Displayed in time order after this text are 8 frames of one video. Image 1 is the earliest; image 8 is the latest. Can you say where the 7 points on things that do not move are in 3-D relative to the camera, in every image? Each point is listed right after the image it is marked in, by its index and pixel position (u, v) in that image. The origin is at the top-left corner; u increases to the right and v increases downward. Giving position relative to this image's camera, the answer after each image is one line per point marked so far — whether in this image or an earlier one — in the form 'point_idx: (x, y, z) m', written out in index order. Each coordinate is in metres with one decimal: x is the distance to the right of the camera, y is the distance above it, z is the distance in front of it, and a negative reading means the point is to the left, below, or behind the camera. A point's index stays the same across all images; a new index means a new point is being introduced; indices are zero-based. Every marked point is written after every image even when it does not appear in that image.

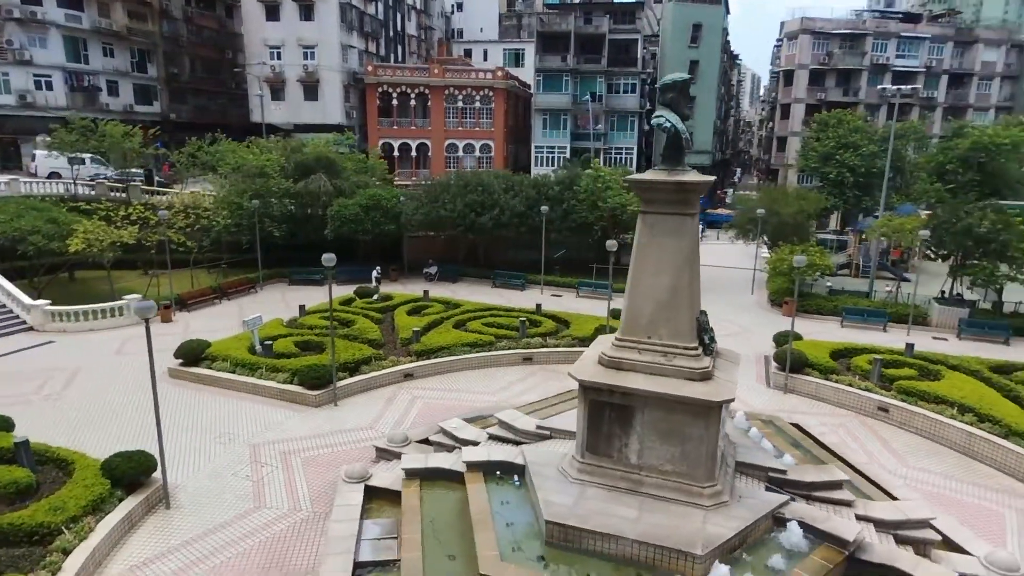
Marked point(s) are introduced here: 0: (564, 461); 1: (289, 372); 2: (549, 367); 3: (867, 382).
0: (+0.9, -2.8, +10.2) m
1: (-5.7, -2.2, +16.2) m
2: (+1.1, -2.3, +18.8) m
3: (+9.3, -2.4, +16.5) m
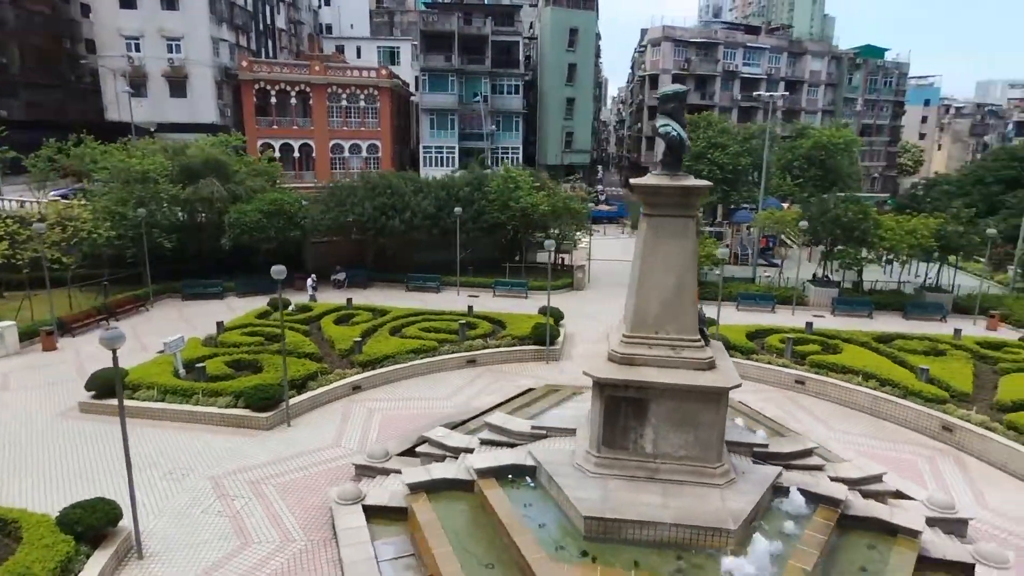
0: (+1.1, -2.8, +10.5) m
1: (-6.6, -2.6, +15.0) m
2: (-0.6, -2.4, +19.0) m
3: (+7.9, -2.1, +18.5) m
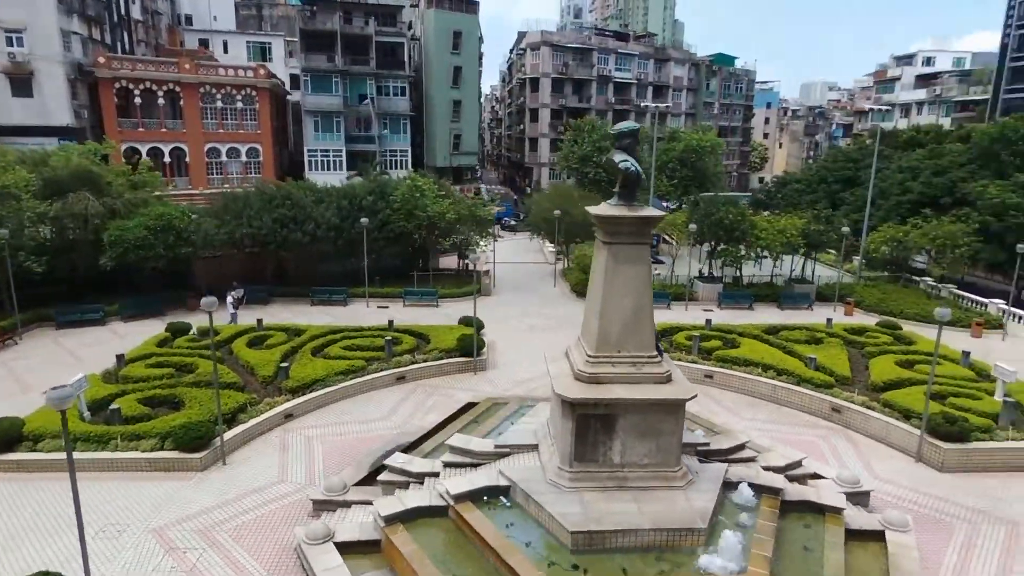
0: (+0.6, -3.2, +11.0) m
1: (-7.8, -3.3, +14.0) m
2: (-2.7, -2.9, +19.1) m
3: (+5.7, -2.1, +20.2) m
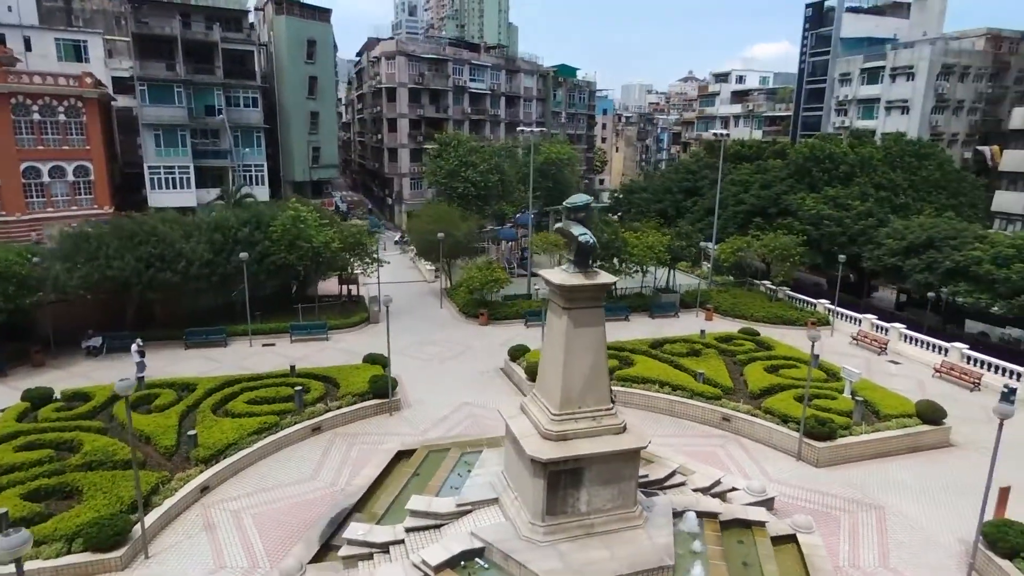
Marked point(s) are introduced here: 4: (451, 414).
0: (+0.1, -4.4, +11.5) m
1: (-8.8, -4.9, +12.3) m
2: (-5.0, -4.2, +18.5) m
3: (+2.8, -3.0, +21.7) m
4: (-1.9, -4.0, +19.7) m
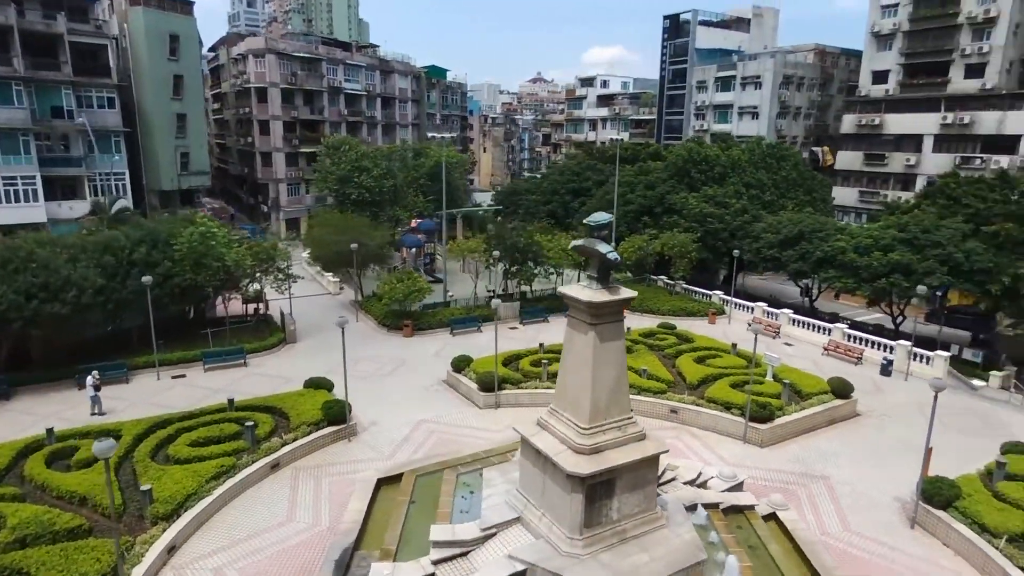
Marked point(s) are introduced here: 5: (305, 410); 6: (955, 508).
0: (+0.8, -4.7, +11.6) m
1: (-8.0, -5.7, +10.4) m
2: (-5.8, -4.8, +17.3) m
3: (+1.1, -3.2, +22.1) m
4: (-3.0, -4.4, +19.1) m
5: (-6.2, -3.6, +18.9) m
6: (+10.3, -5.1, +14.7) m
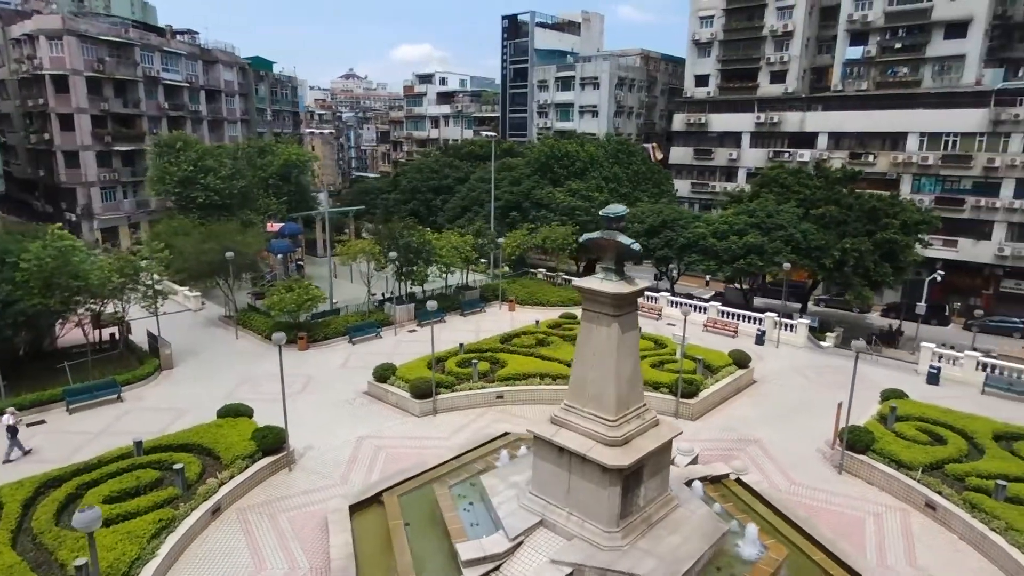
0: (+1.4, -4.6, +11.5) m
1: (-6.6, -6.2, +7.9) m
2: (-6.4, -5.2, +15.1) m
3: (-1.2, -3.2, +21.6) m
4: (-4.3, -4.6, +17.7) m
5: (-7.3, -4.0, +16.5) m
6: (+9.8, -4.4, +17.1) m
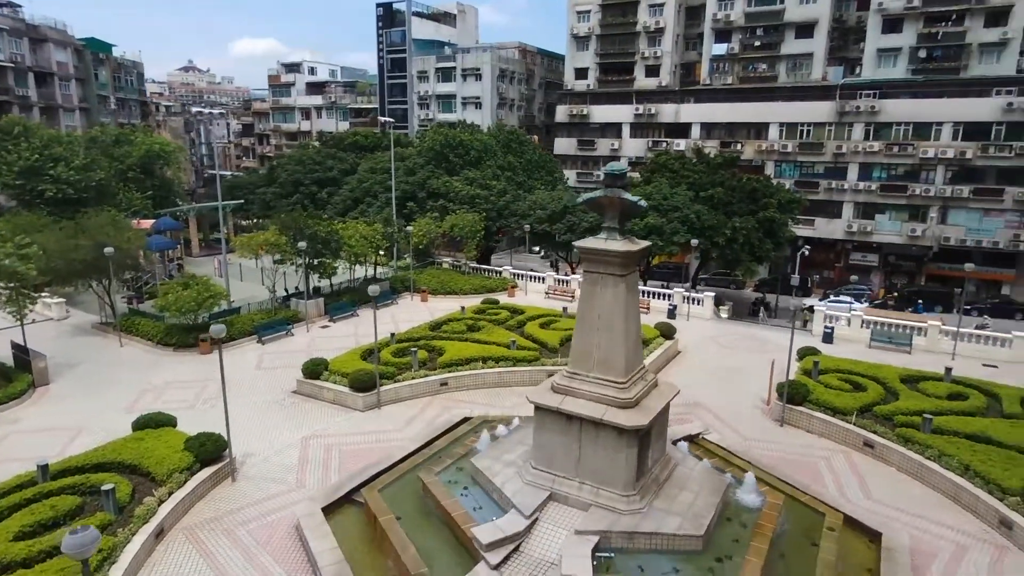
0: (+1.7, -3.9, +11.2) m
1: (-5.3, -5.8, +6.0) m
2: (-6.7, -4.9, +13.1) m
3: (-3.1, -2.7, +20.5) m
4: (-5.2, -4.2, +16.0) m
5: (-7.9, -3.8, +14.3) m
6: (+8.7, -3.3, +18.5) m
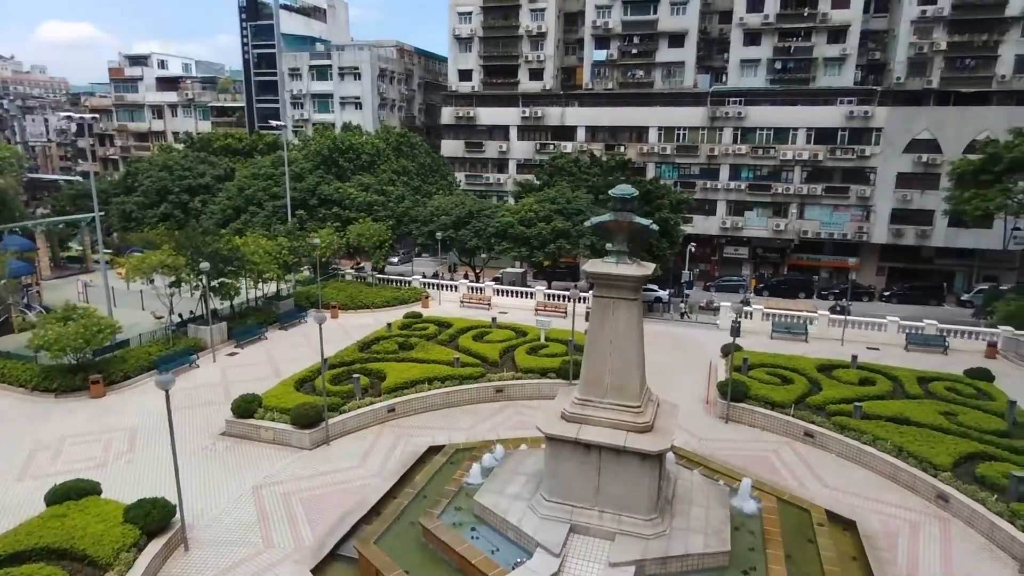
0: (+2.2, -4.3, +11.1) m
1: (-3.5, -6.6, +4.6) m
2: (-6.4, -5.7, +11.2) m
3: (-4.6, -3.3, +19.2) m
4: (-5.6, -5.0, +14.4) m
5: (-7.9, -4.7, +12.1) m
6: (+7.4, -3.4, +19.7) m
